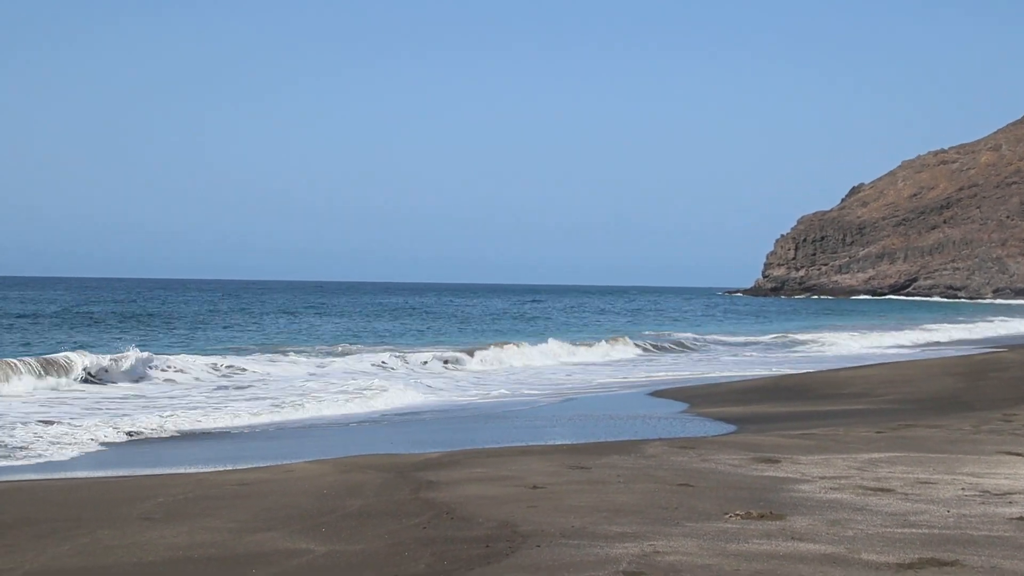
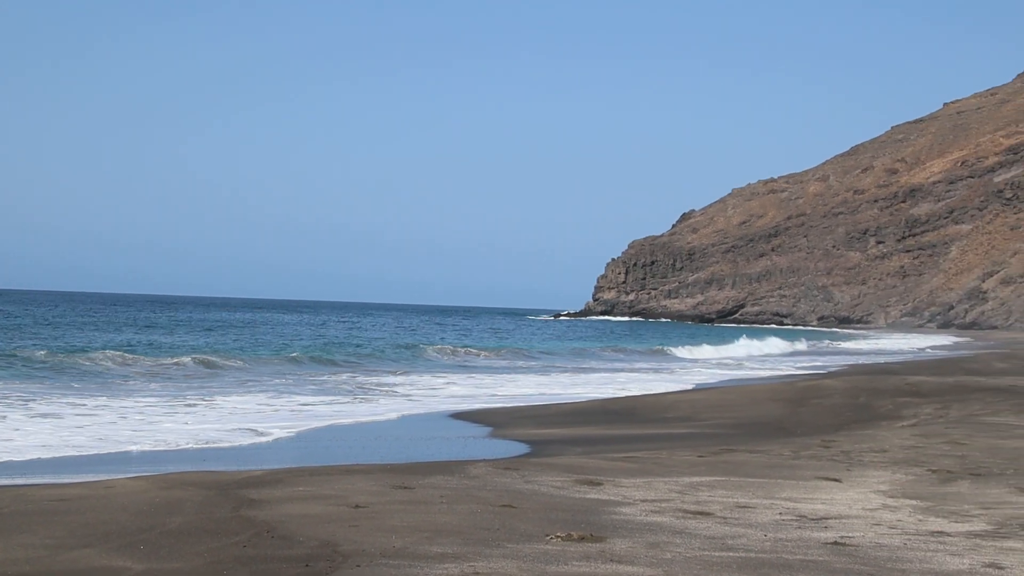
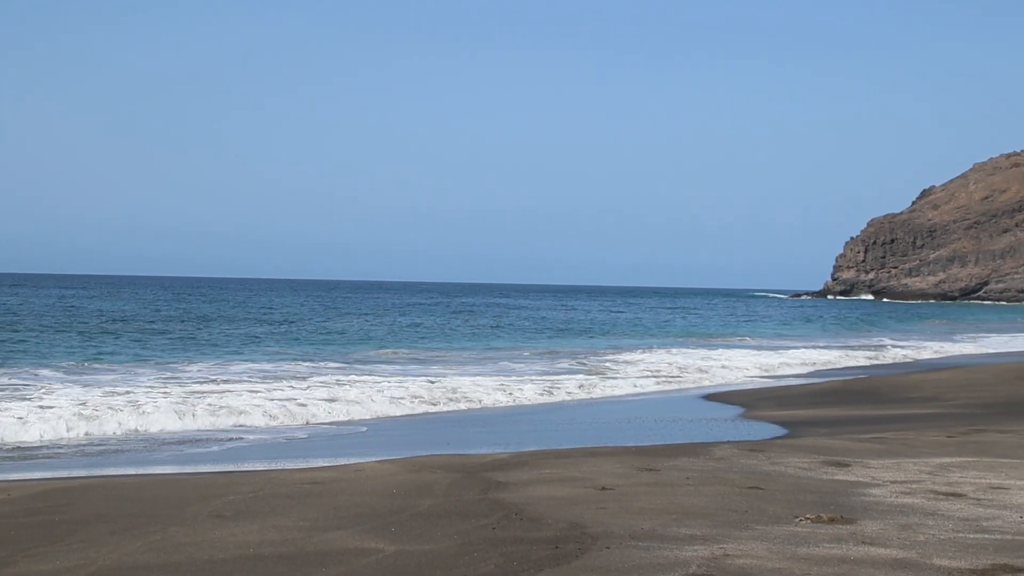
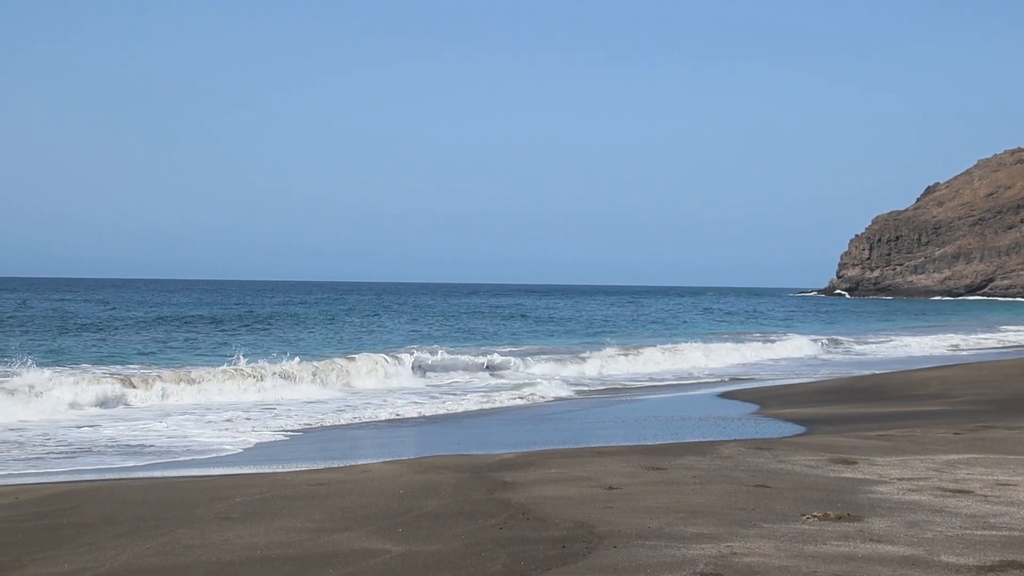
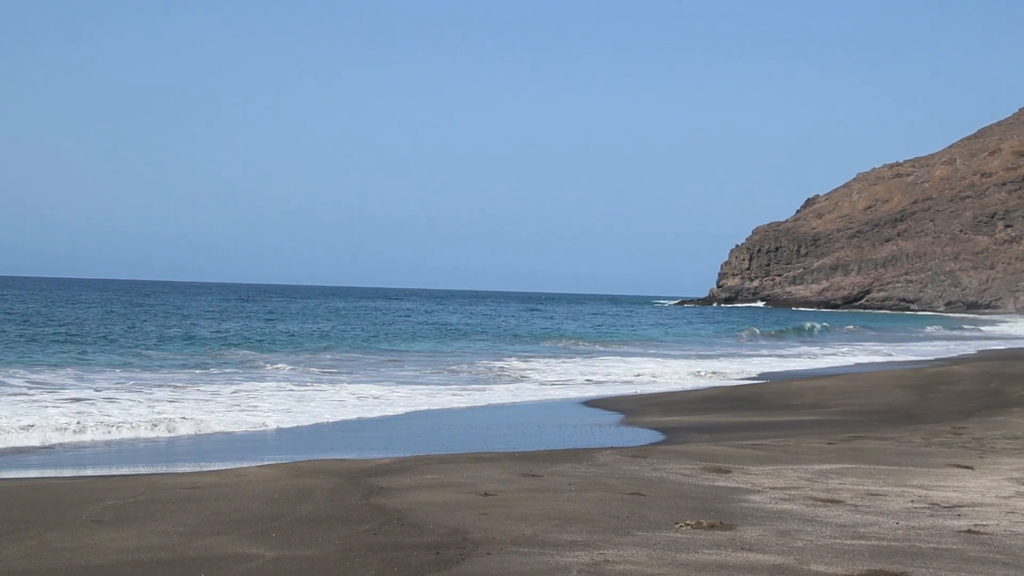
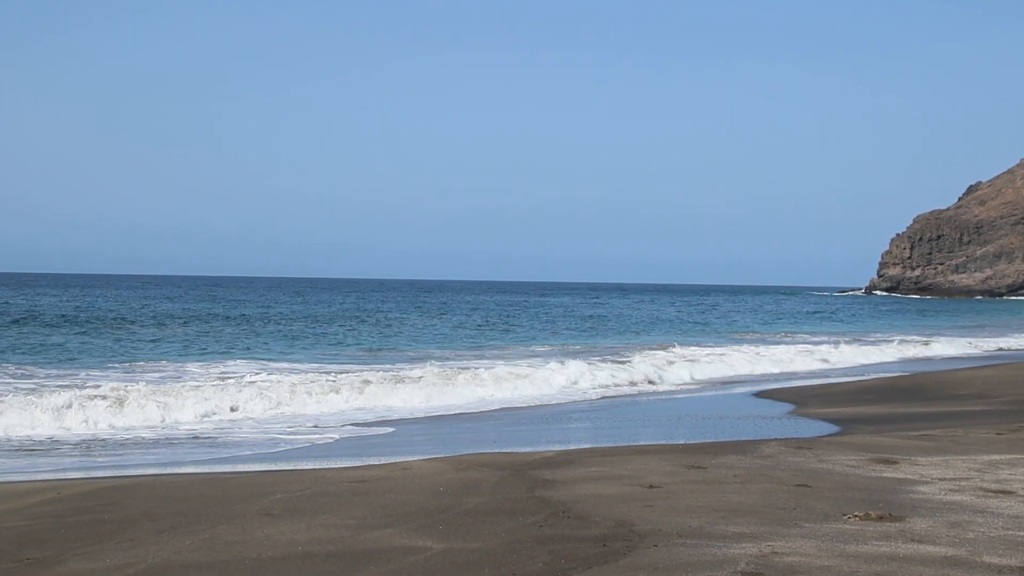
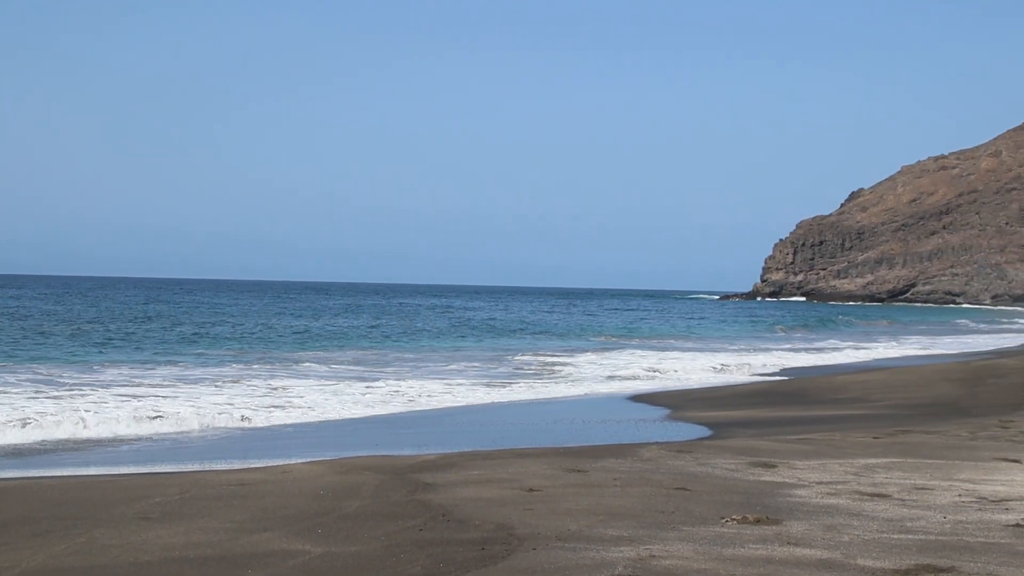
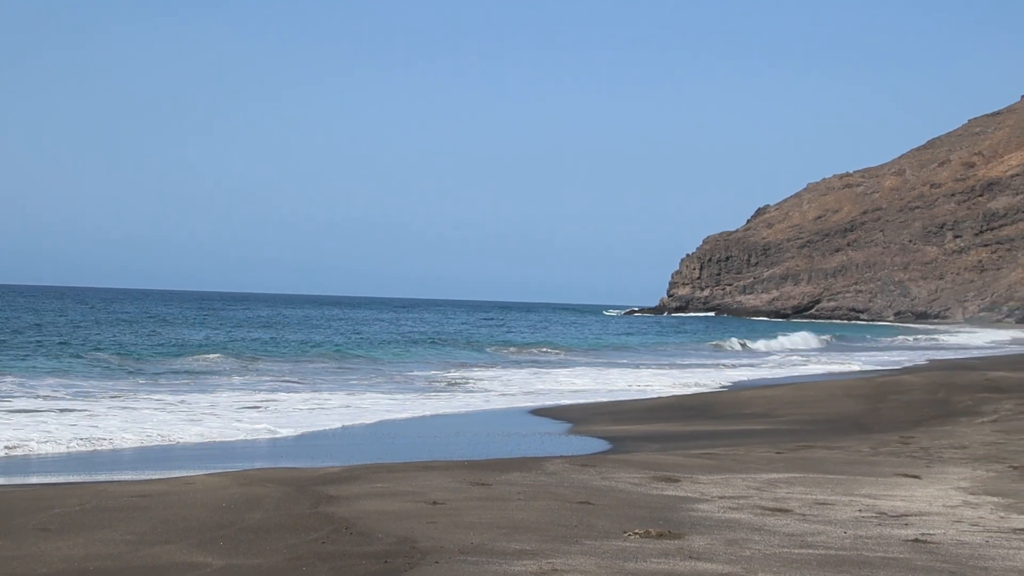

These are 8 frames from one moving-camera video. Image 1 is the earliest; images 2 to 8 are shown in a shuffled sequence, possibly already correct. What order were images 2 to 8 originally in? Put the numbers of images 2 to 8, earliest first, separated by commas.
4, 6, 3, 7, 5, 8, 2
